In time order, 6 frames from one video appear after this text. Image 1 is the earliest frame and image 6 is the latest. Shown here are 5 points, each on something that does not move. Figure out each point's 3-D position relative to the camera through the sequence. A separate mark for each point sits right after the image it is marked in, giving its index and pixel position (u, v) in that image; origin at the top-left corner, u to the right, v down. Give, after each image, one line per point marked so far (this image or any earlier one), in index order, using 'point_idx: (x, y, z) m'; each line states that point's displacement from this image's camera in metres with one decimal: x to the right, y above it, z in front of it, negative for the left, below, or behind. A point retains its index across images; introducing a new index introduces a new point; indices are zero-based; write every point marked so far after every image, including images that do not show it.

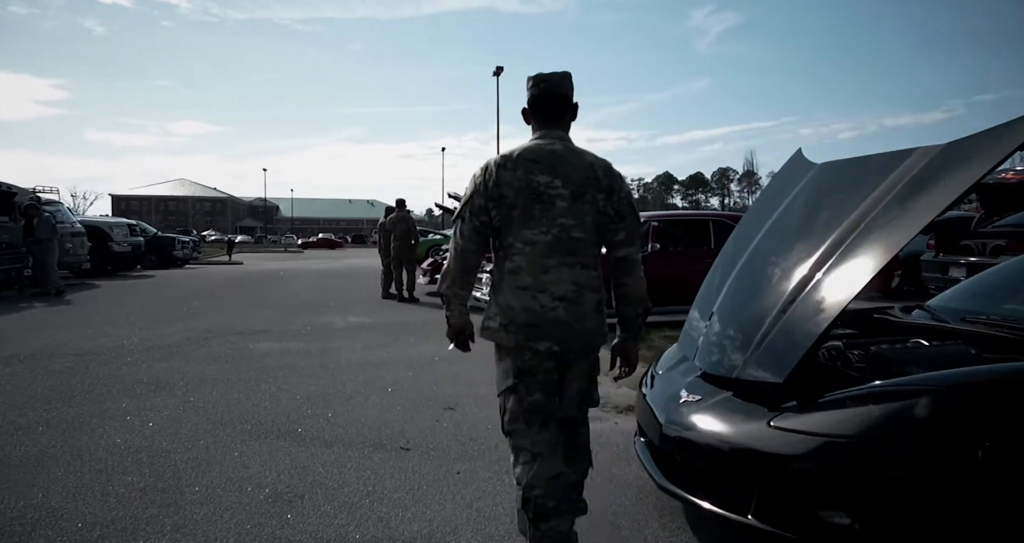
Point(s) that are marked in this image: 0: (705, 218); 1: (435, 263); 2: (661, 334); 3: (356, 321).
0: (+2.6, +0.7, +7.7) m
1: (-1.6, +0.2, +12.7) m
2: (+1.6, -0.7, +6.2) m
3: (-2.5, -0.8, +9.4) m
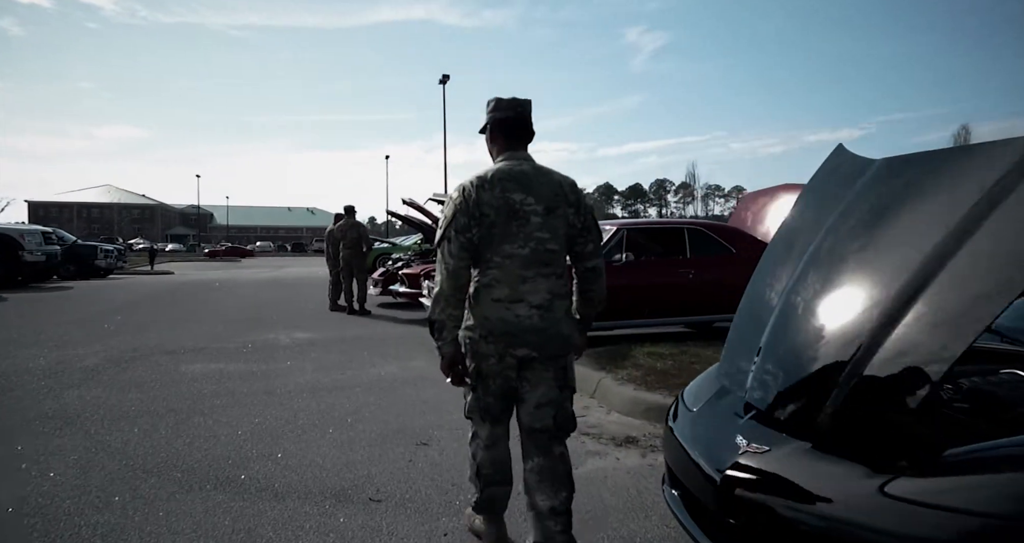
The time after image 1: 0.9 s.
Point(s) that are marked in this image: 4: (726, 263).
0: (+2.2, +0.6, +7.4) m
1: (-2.5, 0.0, +12.0) m
2: (+1.3, -0.8, +5.8) m
3: (-3.0, -1.0, +8.6) m
4: (+2.7, +0.1, +7.2) m
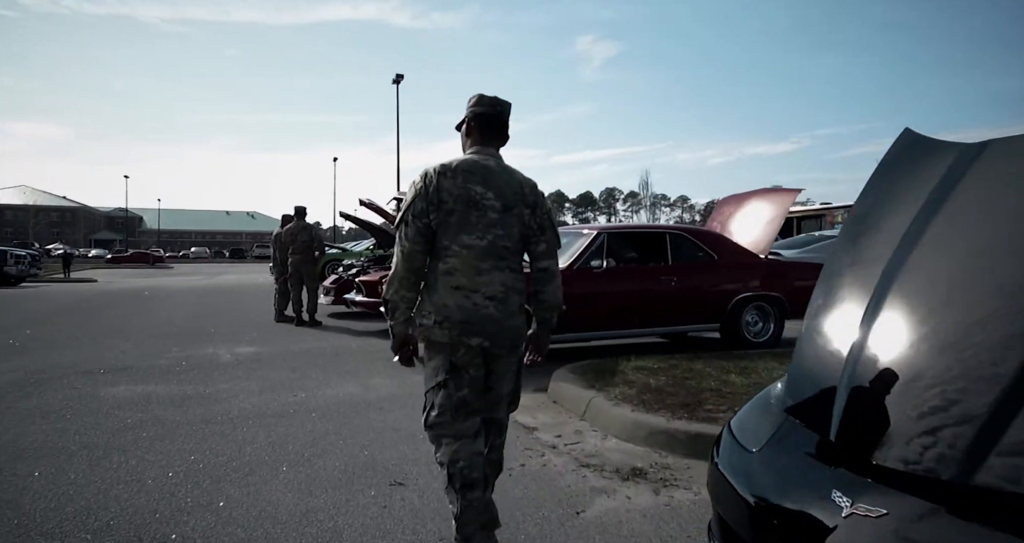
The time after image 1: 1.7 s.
0: (+1.8, +0.5, +7.0) m
1: (-3.2, -0.2, +11.2) m
2: (+1.1, -0.8, +5.3) m
3: (-3.5, -1.1, +7.7) m
4: (+2.4, 0.0, +6.9) m
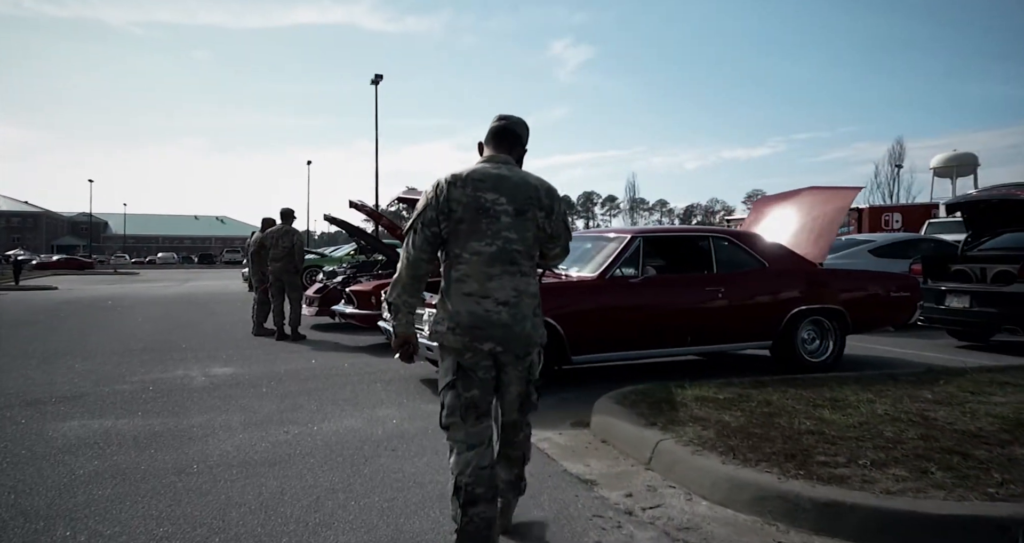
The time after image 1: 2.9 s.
0: (+2.0, +0.4, +6.3) m
1: (-3.2, -0.3, +10.2) m
2: (+1.3, -0.9, +4.6) m
3: (-3.3, -1.2, +6.8) m
4: (+2.6, -0.1, +6.2) m
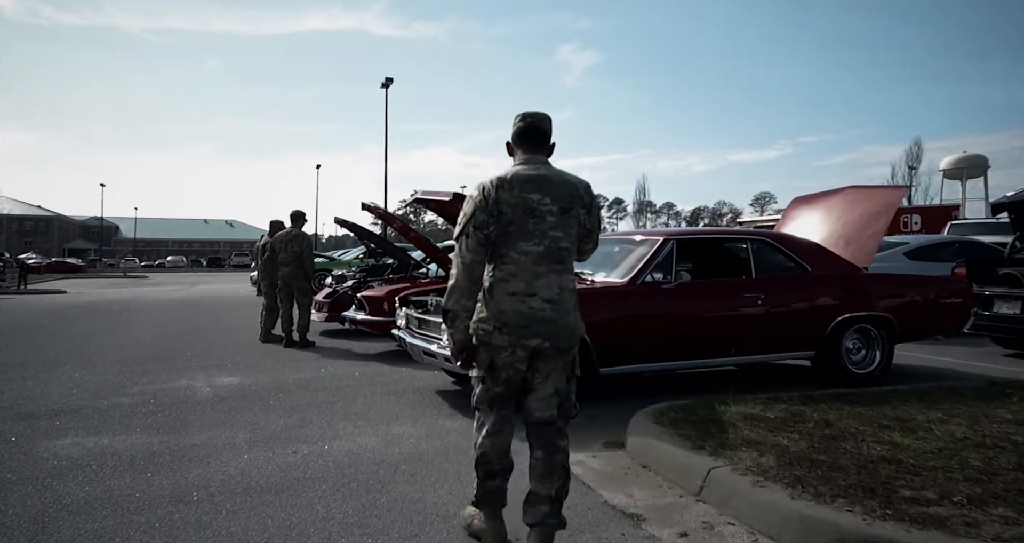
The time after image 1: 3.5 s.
0: (+2.2, +0.3, +5.9) m
1: (-2.9, -0.4, +9.9) m
2: (+1.5, -1.0, +4.2) m
3: (-3.1, -1.2, +6.4) m
4: (+2.8, -0.1, +5.8) m
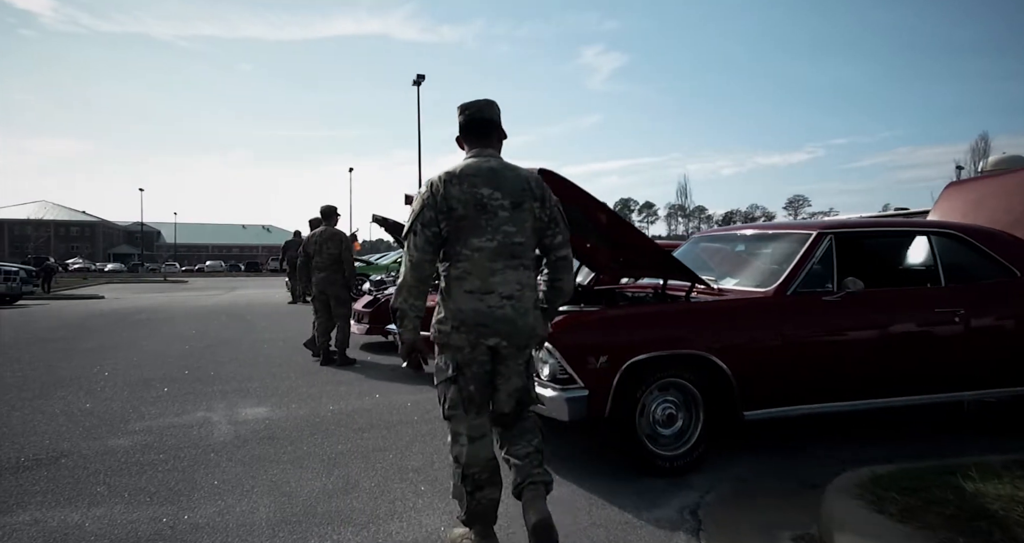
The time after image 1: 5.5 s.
0: (+3.0, +0.3, +4.4) m
1: (-2.0, -0.5, +8.7) m
2: (+2.2, -1.0, +2.7) m
3: (-2.3, -1.3, +5.2) m
4: (+3.6, -0.2, +4.3) m
